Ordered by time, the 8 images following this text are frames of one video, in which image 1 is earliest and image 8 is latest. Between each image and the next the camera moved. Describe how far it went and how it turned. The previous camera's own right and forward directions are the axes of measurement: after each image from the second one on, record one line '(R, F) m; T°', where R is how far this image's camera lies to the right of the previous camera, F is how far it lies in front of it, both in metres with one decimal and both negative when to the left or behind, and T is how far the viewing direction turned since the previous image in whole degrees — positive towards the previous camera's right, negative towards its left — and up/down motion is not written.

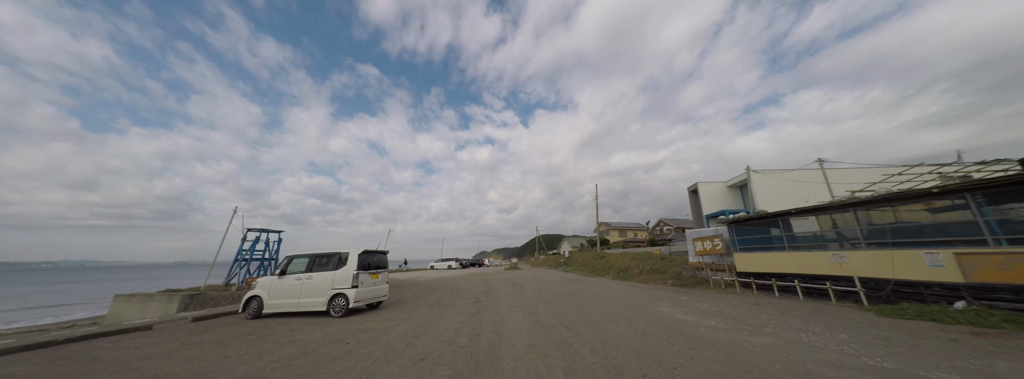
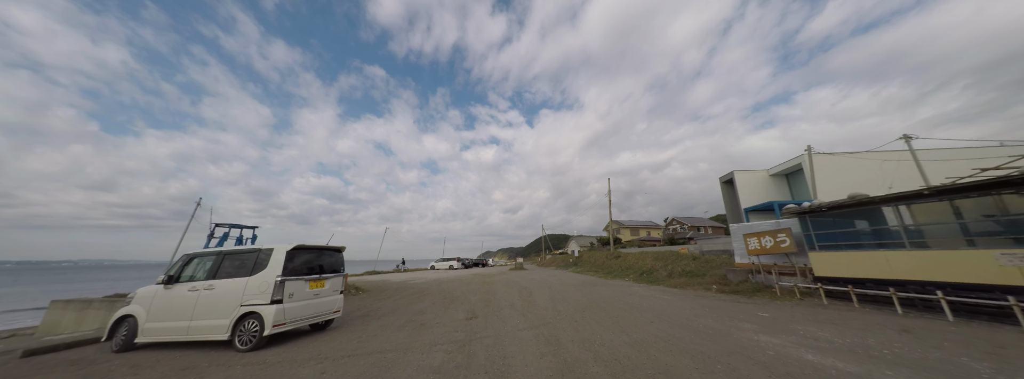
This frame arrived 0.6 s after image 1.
(-0.1, +2.1) m; -1°
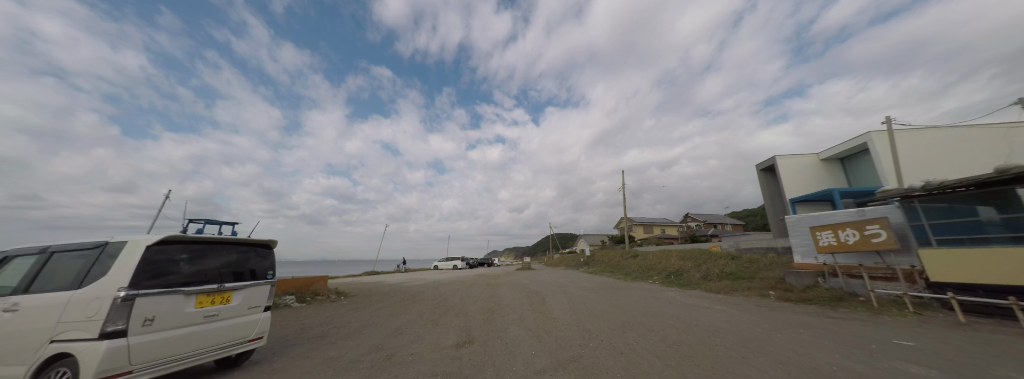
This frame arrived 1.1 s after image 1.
(-0.1, +1.7) m; -1°
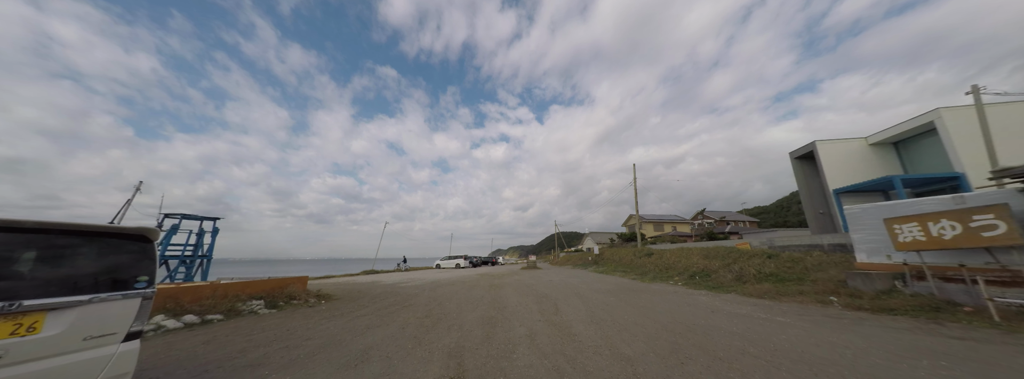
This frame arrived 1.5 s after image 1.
(0.0, +1.2) m; -1°
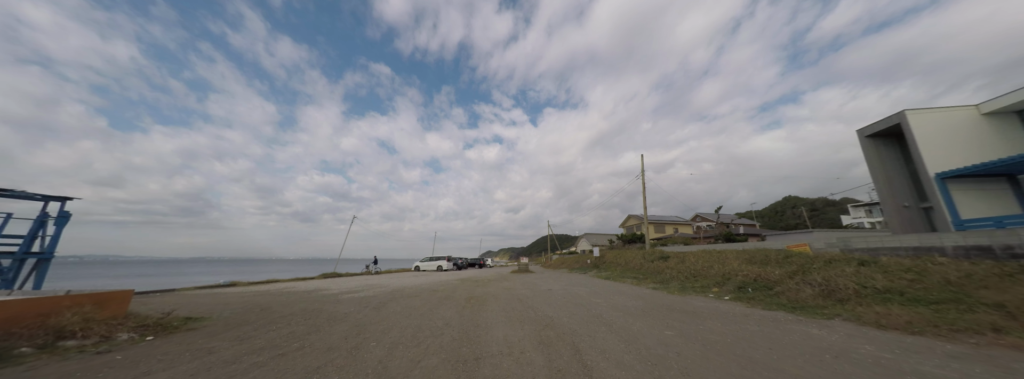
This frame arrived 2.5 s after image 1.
(+0.1, +3.2) m; +2°
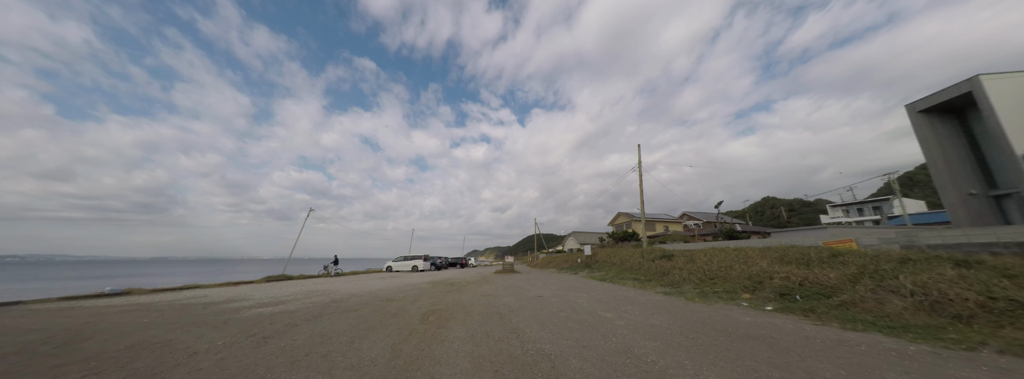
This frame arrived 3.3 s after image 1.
(+0.2, +2.3) m; +3°
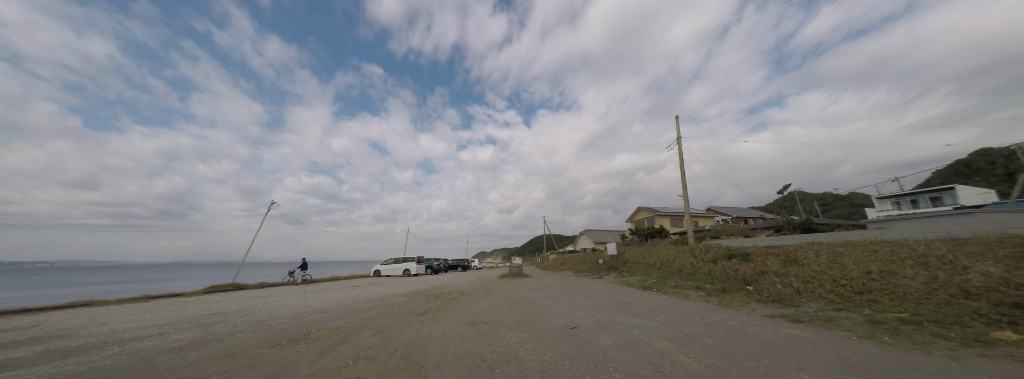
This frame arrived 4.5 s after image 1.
(-0.1, +3.7) m; -2°
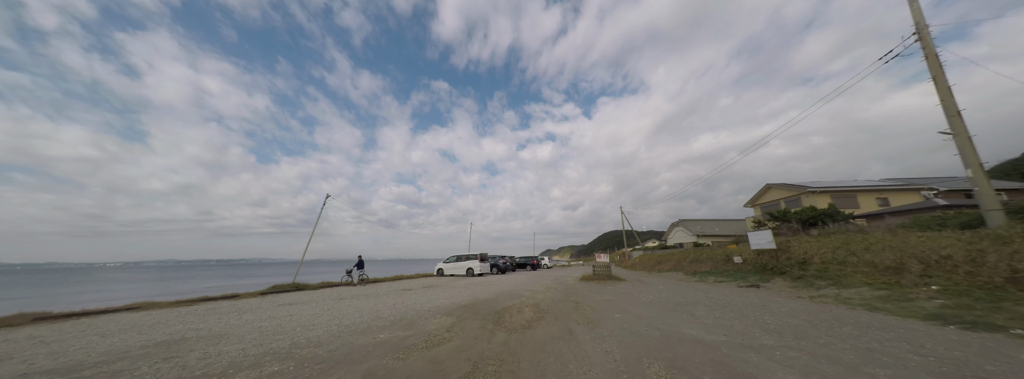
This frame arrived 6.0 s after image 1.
(-1.0, +4.0) m; -15°
